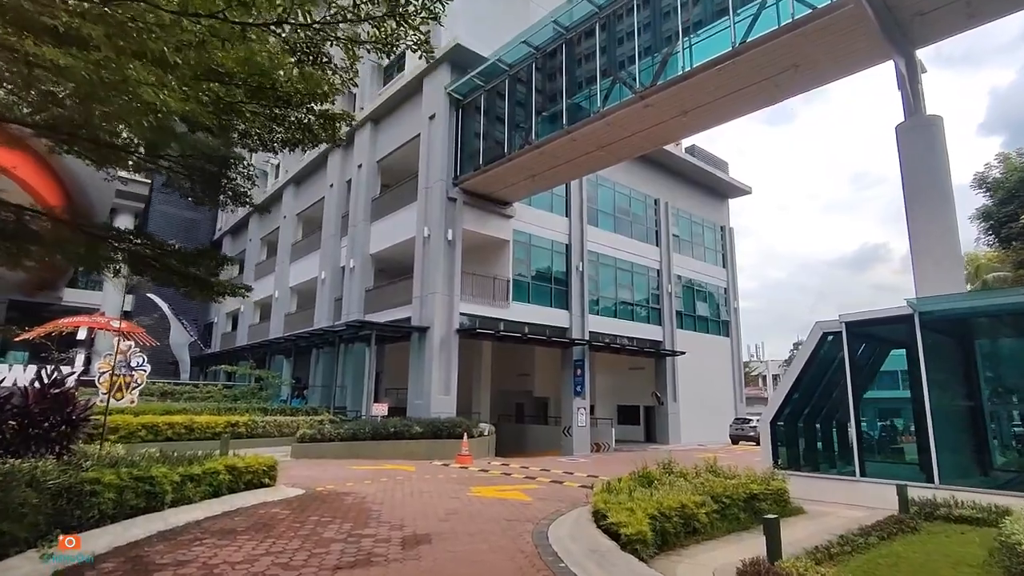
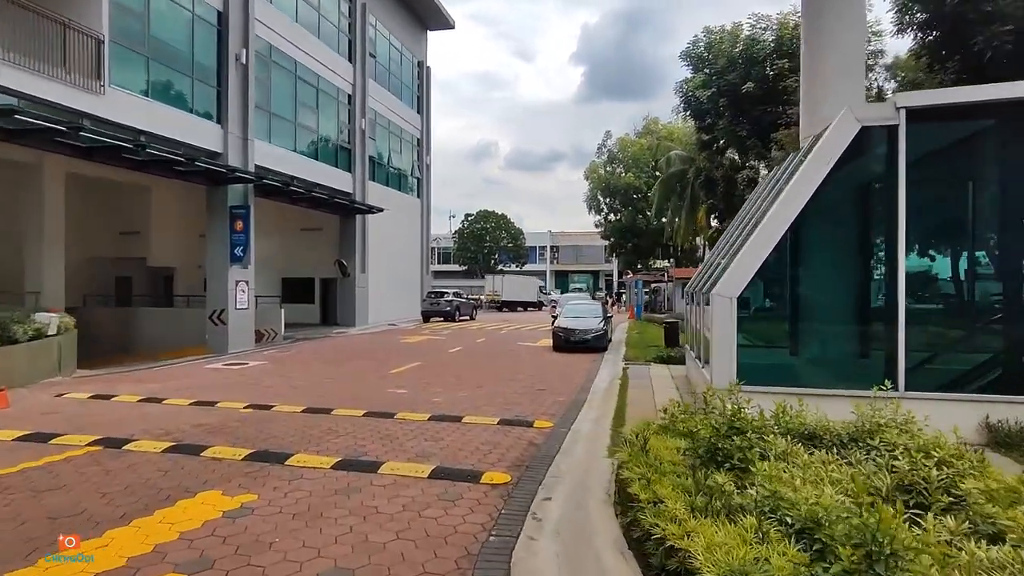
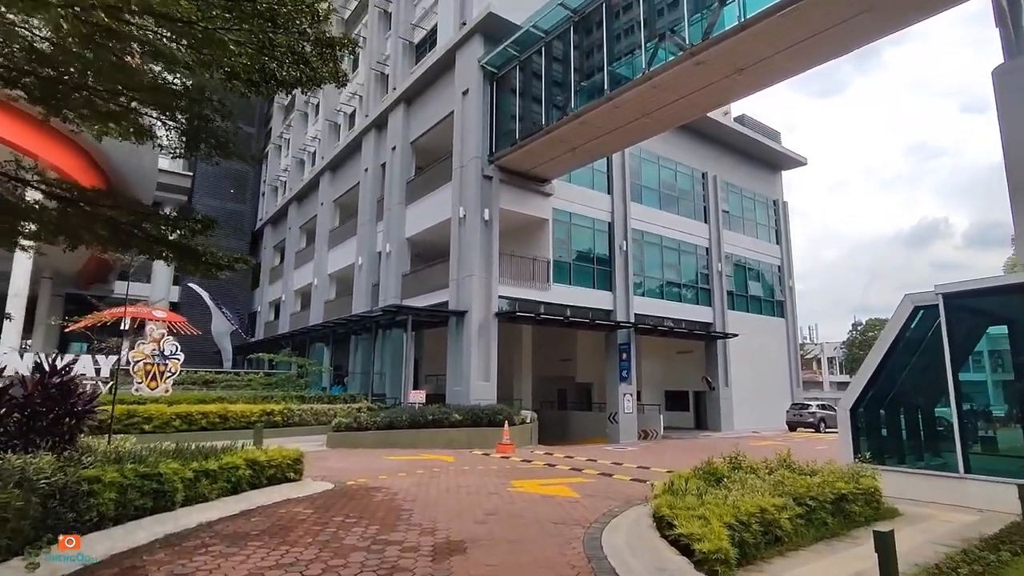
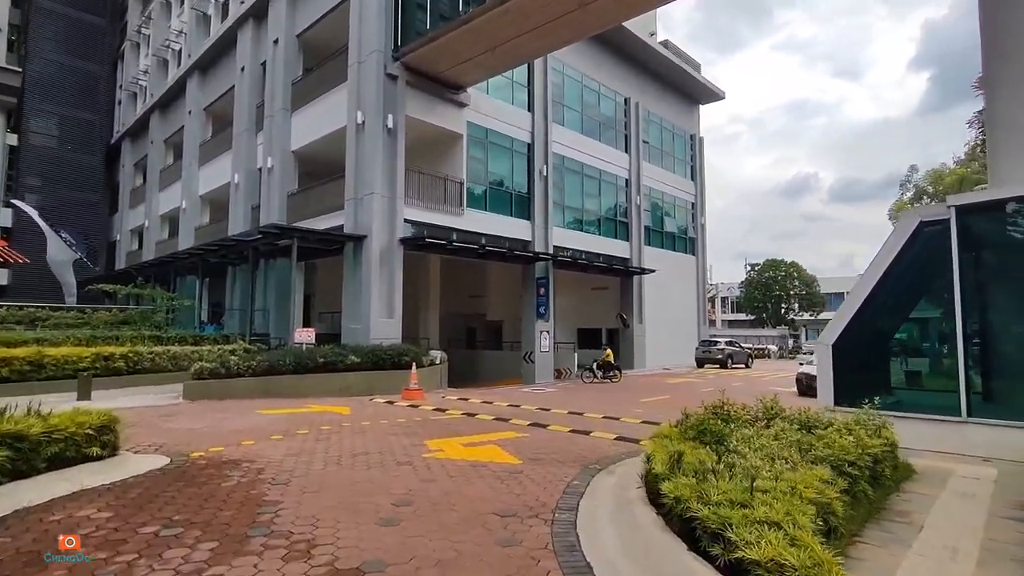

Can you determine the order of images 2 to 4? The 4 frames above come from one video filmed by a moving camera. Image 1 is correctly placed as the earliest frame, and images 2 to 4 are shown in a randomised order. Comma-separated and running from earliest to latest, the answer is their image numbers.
3, 4, 2
